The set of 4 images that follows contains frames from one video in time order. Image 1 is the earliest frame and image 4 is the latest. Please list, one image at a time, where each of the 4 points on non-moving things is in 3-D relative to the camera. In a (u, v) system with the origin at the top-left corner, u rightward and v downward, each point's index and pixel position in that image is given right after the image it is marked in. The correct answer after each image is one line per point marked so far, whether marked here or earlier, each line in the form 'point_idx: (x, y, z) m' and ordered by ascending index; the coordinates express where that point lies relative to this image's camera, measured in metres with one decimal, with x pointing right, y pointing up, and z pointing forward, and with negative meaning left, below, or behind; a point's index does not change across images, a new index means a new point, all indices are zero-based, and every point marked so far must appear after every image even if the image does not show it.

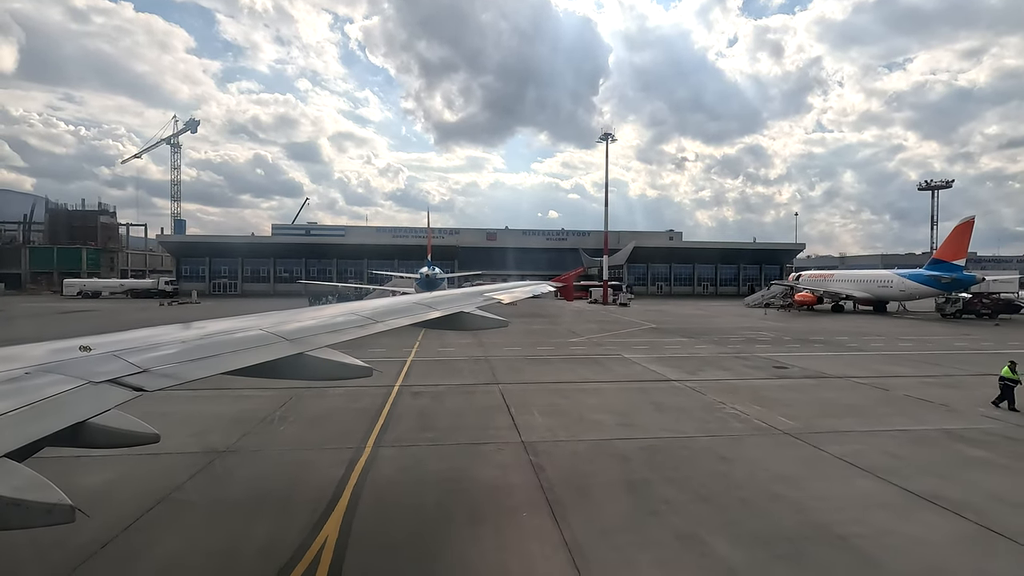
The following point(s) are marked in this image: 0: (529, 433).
0: (+0.3, -2.8, +9.5) m
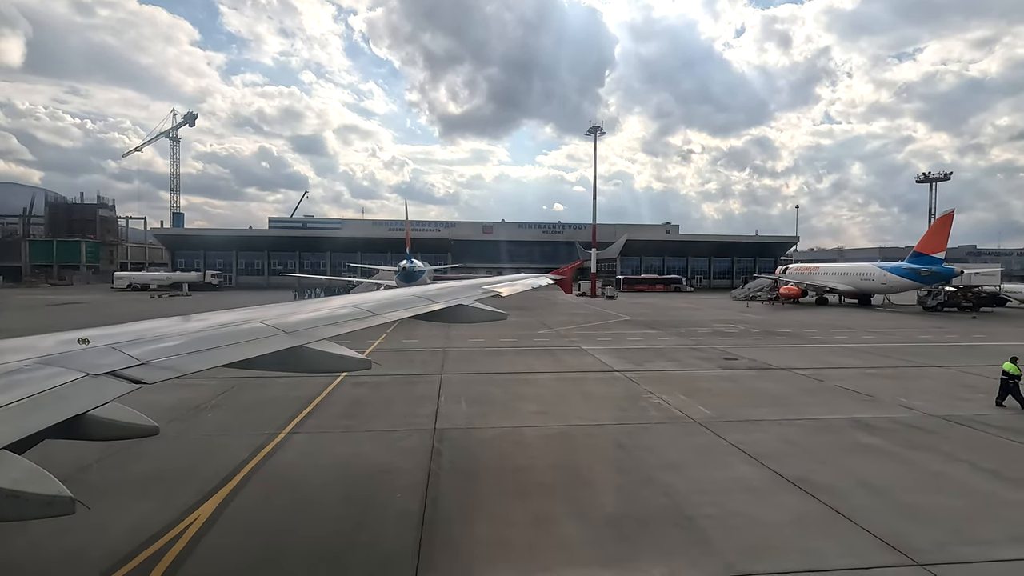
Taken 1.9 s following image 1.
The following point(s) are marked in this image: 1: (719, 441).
0: (-1.3, -2.6, +9.8) m
1: (+3.6, -2.7, +8.7) m
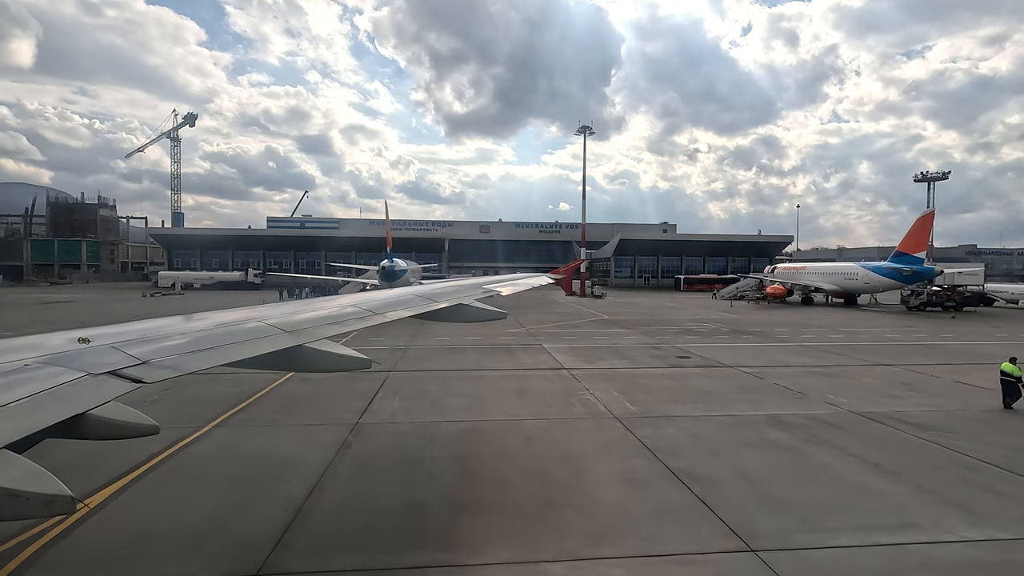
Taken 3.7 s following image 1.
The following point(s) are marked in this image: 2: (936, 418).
0: (-2.8, -2.6, +10.1) m
1: (+2.1, -2.6, +8.9) m
2: (+8.6, -2.7, +10.2) m
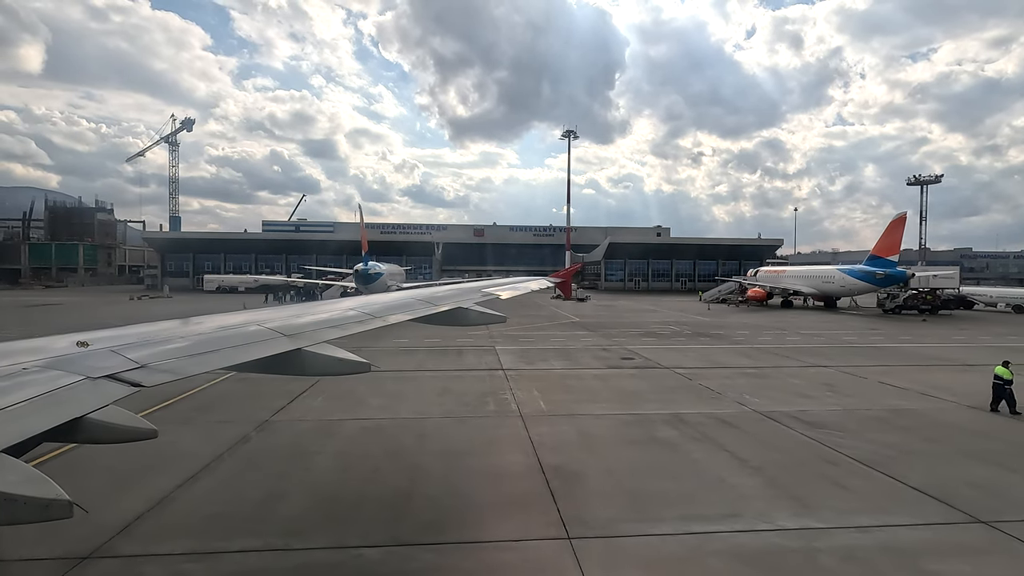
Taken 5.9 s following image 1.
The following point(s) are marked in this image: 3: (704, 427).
0: (-4.7, -2.6, +10.4) m
1: (+0.2, -2.7, +9.2) m
2: (+6.7, -2.7, +10.5) m
3: (+3.8, -2.7, +9.8) m
